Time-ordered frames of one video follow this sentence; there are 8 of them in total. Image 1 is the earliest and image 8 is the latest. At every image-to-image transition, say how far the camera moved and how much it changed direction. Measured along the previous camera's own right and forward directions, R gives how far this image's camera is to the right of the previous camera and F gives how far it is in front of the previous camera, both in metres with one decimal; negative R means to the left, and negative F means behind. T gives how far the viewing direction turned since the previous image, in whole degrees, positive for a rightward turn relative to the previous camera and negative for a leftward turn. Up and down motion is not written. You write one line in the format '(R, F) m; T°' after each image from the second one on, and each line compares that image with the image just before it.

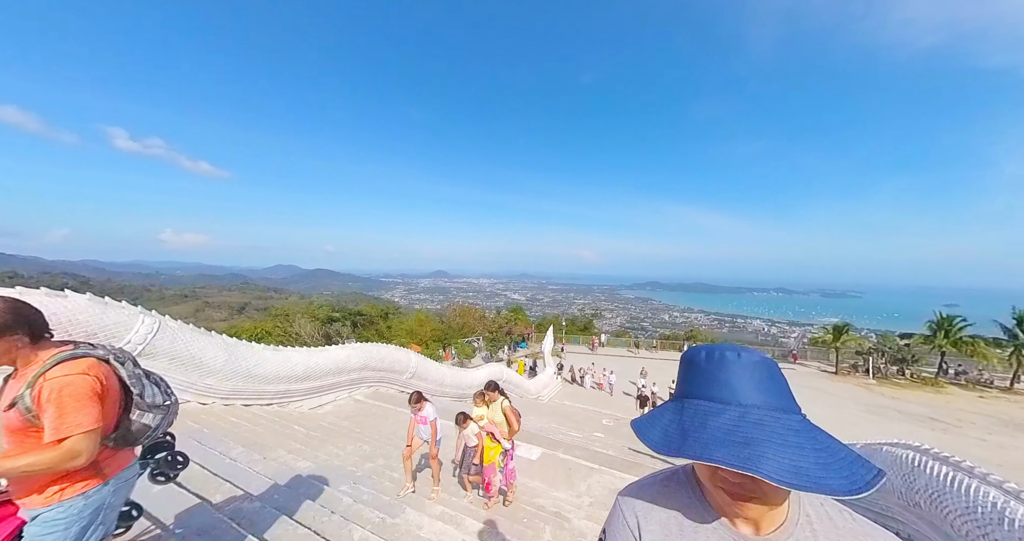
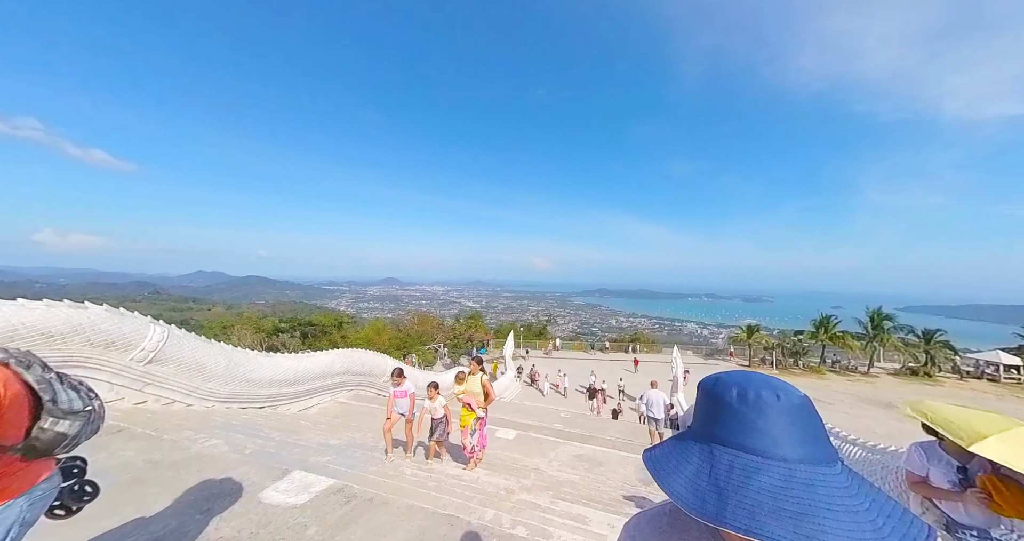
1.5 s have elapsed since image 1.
(-0.5, -1.2) m; +8°
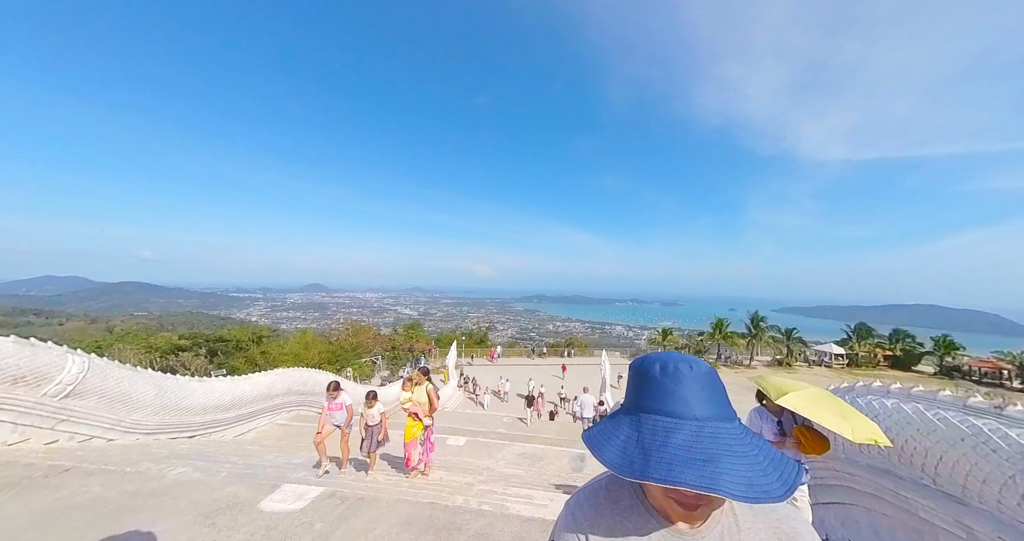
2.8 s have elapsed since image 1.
(-0.3, -0.7) m; +10°
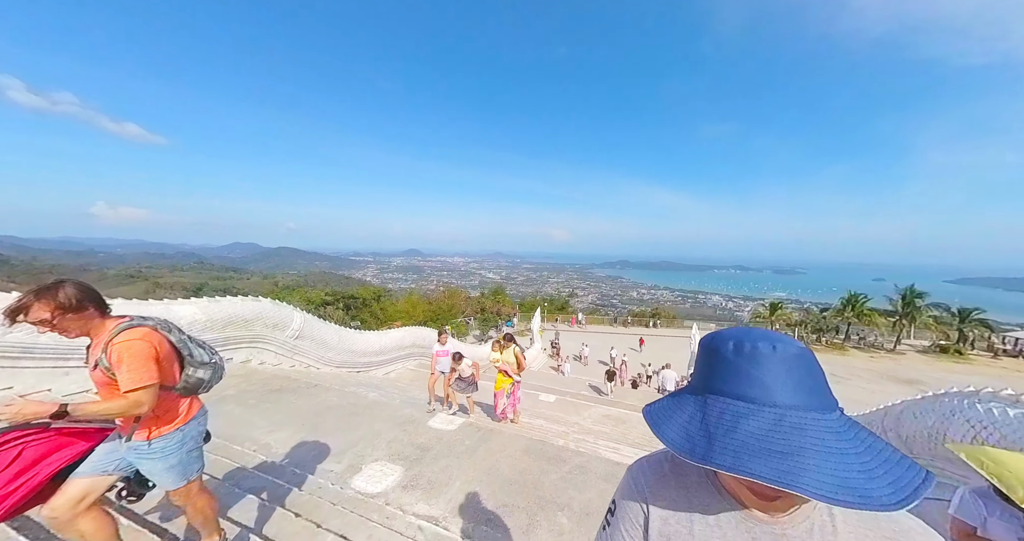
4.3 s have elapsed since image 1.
(0.0, -0.9) m; -14°
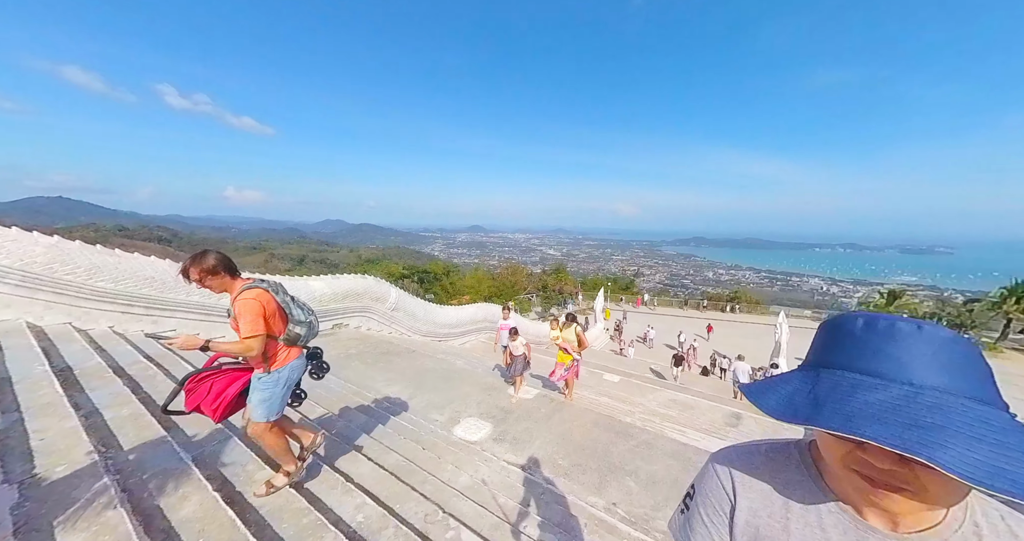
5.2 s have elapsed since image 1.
(-0.2, -0.4) m; -10°
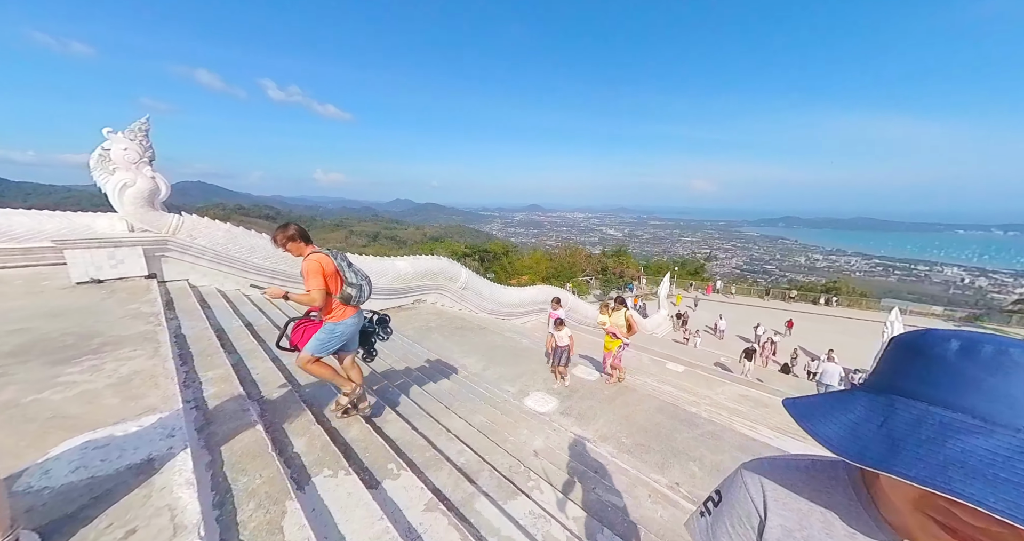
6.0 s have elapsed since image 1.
(-0.1, -0.3) m; -10°
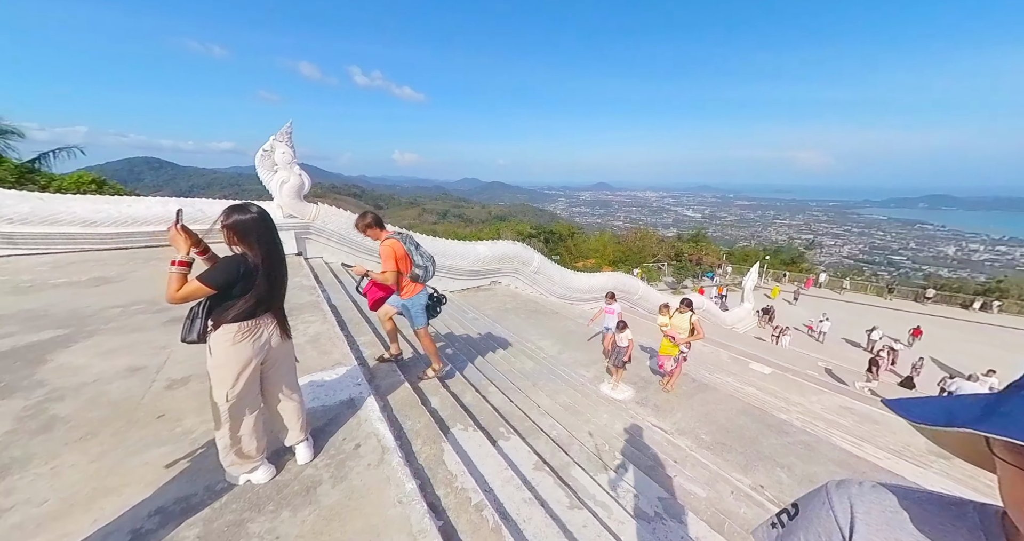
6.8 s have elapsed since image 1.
(-0.2, -0.2) m; -11°
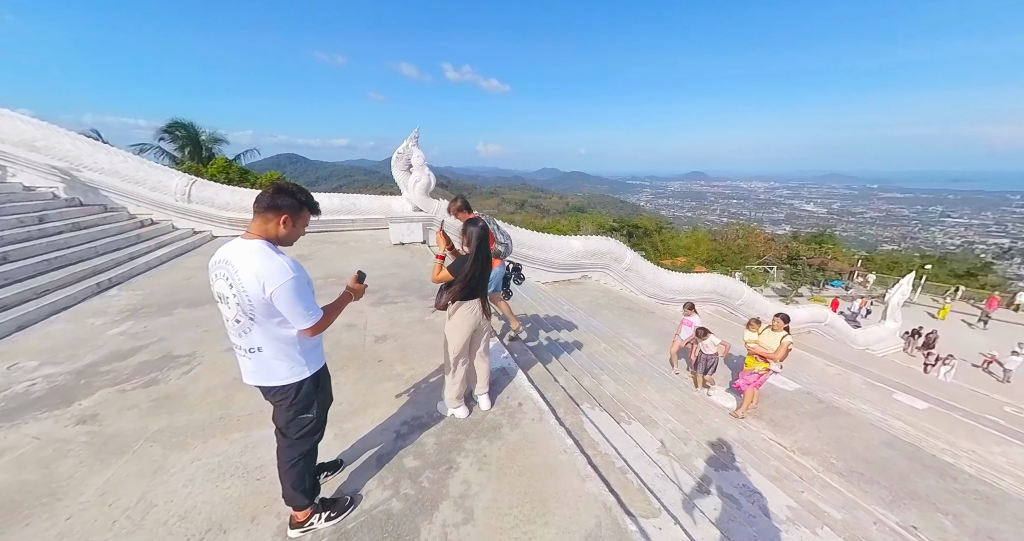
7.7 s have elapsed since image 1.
(-0.2, -0.2) m; -14°
